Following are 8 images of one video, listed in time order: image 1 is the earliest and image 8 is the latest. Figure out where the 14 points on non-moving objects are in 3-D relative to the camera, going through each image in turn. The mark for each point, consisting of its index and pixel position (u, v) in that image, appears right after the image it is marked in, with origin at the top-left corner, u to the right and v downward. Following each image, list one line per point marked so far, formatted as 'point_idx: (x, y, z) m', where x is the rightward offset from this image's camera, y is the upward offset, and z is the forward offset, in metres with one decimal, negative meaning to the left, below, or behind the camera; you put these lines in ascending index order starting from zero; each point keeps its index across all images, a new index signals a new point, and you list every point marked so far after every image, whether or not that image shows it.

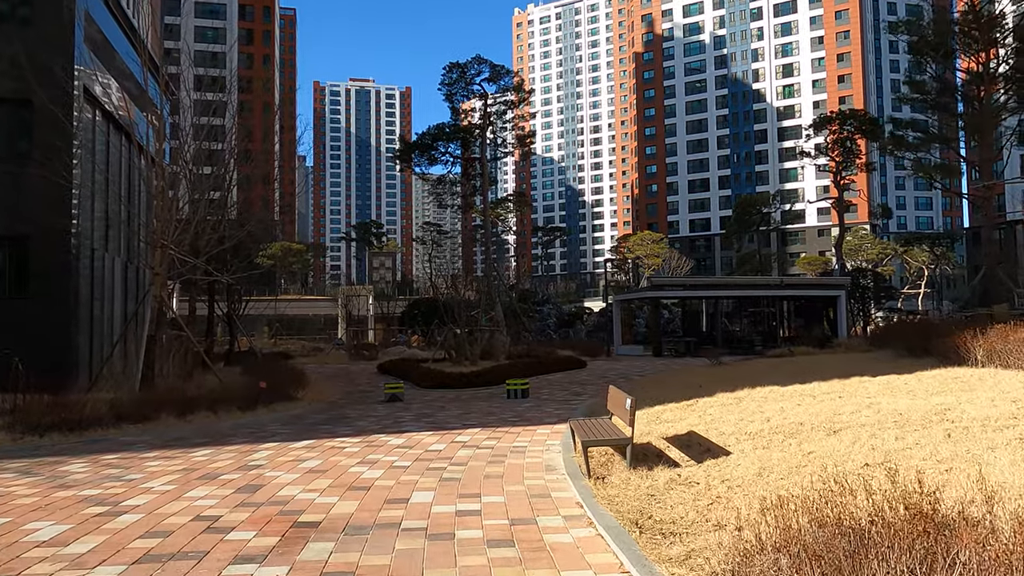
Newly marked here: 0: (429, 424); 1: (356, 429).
0: (-1.0, -1.7, +9.8) m
1: (-1.9, -1.7, +9.5) m
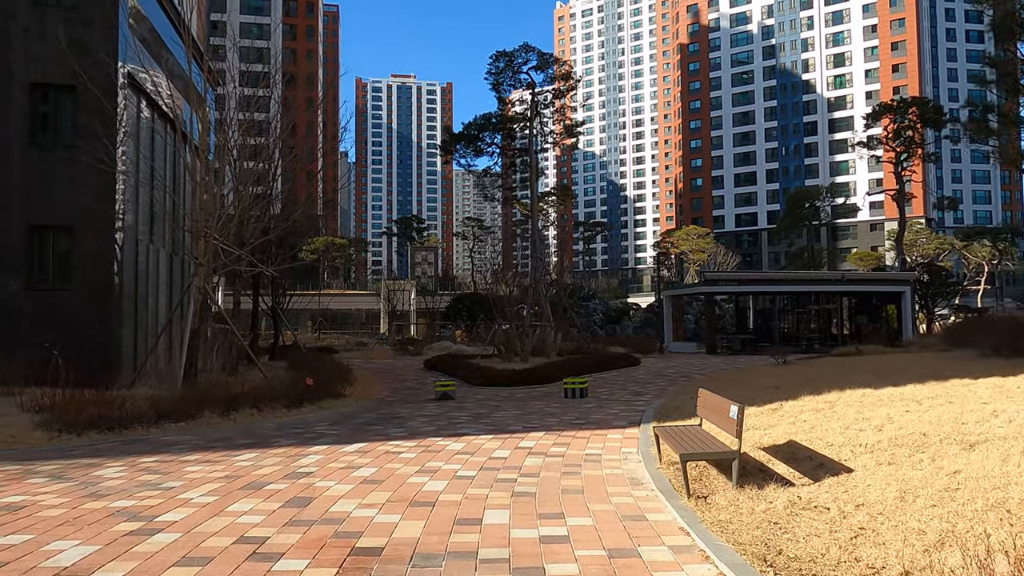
0: (-0.3, -1.6, +9.1) m
1: (-1.2, -1.6, +8.8) m
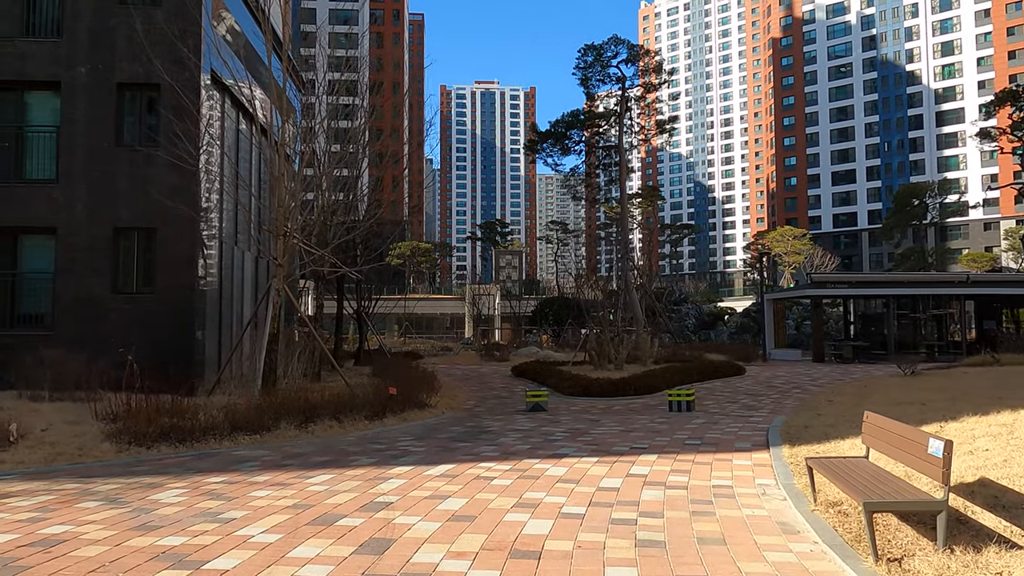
0: (+0.8, -1.6, +8.0) m
1: (-0.1, -1.7, +7.8) m
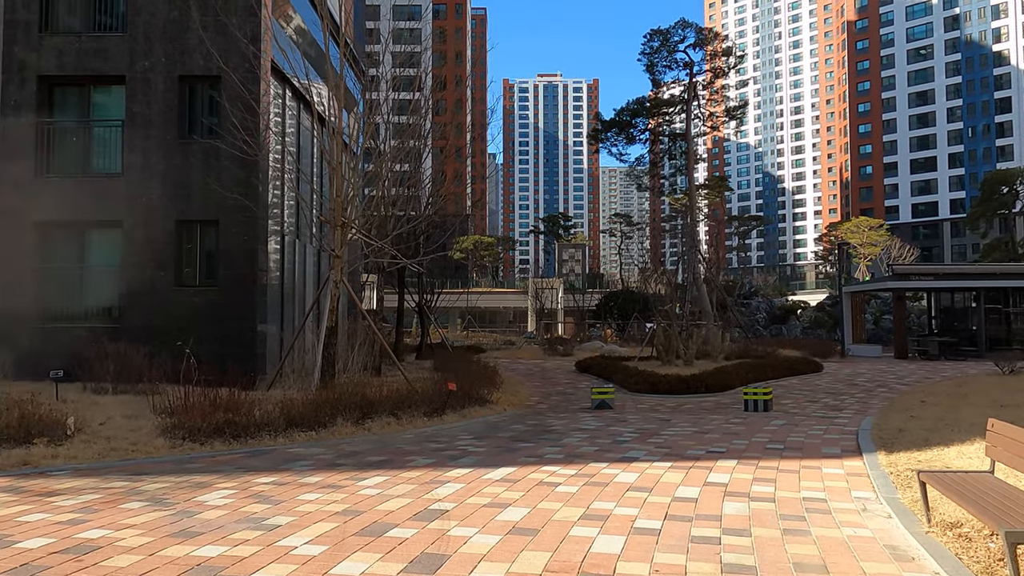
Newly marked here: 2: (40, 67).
0: (+1.4, -1.5, +7.4) m
1: (+0.5, -1.6, +7.3) m
2: (-8.0, +3.8, +13.1) m
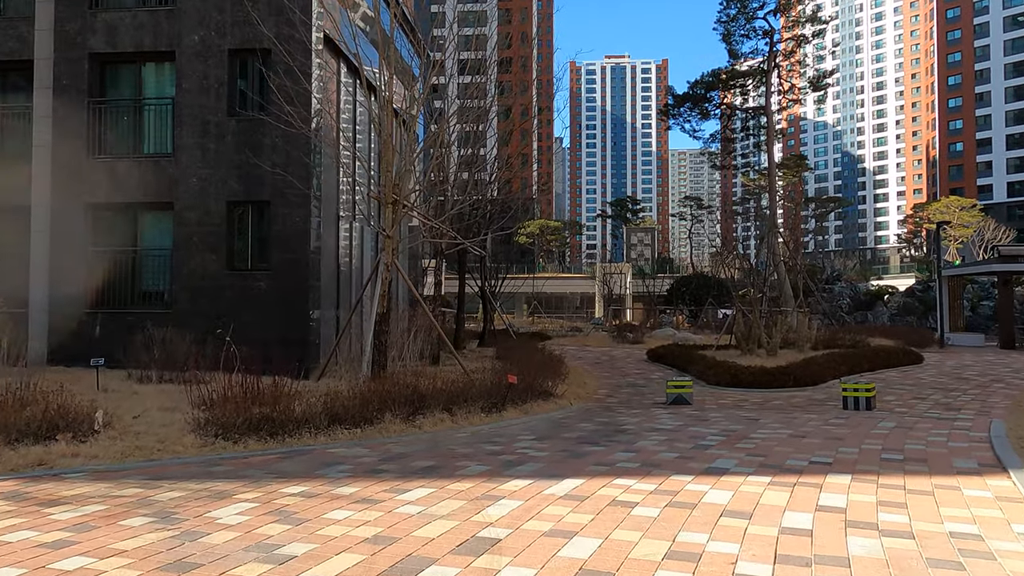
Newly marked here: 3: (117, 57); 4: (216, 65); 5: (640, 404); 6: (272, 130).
0: (+2.0, -1.4, +6.3) m
1: (+1.1, -1.4, +6.3) m
2: (-7.0, +4.0, +12.7) m
3: (-6.6, +3.9, +12.8) m
4: (-4.8, +3.6, +12.4) m
5: (+1.7, -1.6, +10.4) m
6: (-3.8, +2.5, +12.3) m
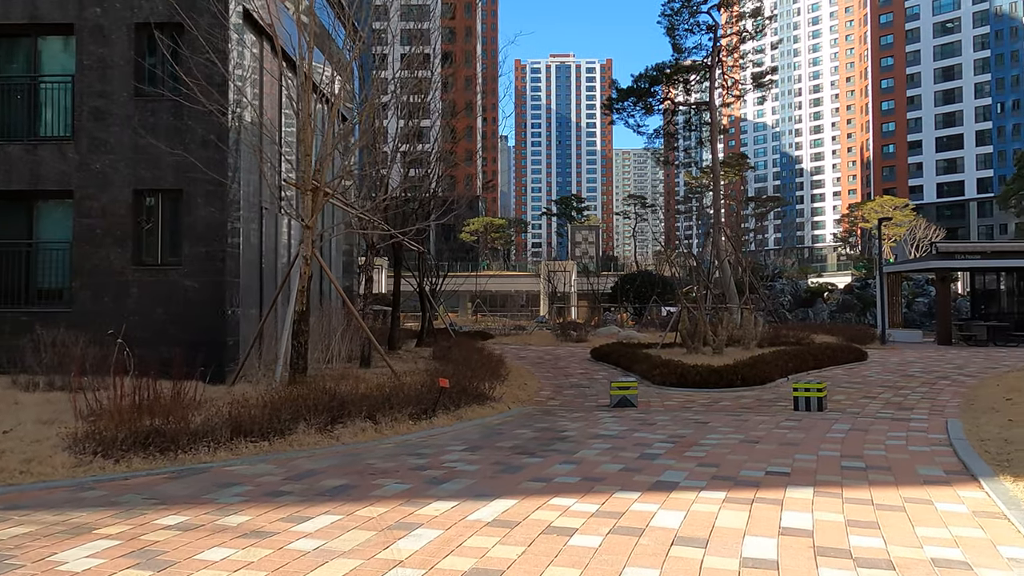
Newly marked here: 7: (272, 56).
0: (+1.5, -1.3, +5.7) m
1: (+0.5, -1.4, +5.7) m
2: (-8.0, +4.1, +11.4) m
3: (-7.6, +3.9, +11.6) m
4: (-5.8, +3.7, +11.3) m
5: (+0.9, -1.5, +9.7) m
6: (-4.8, +2.6, +11.3) m
7: (-4.2, +4.0, +13.2) m
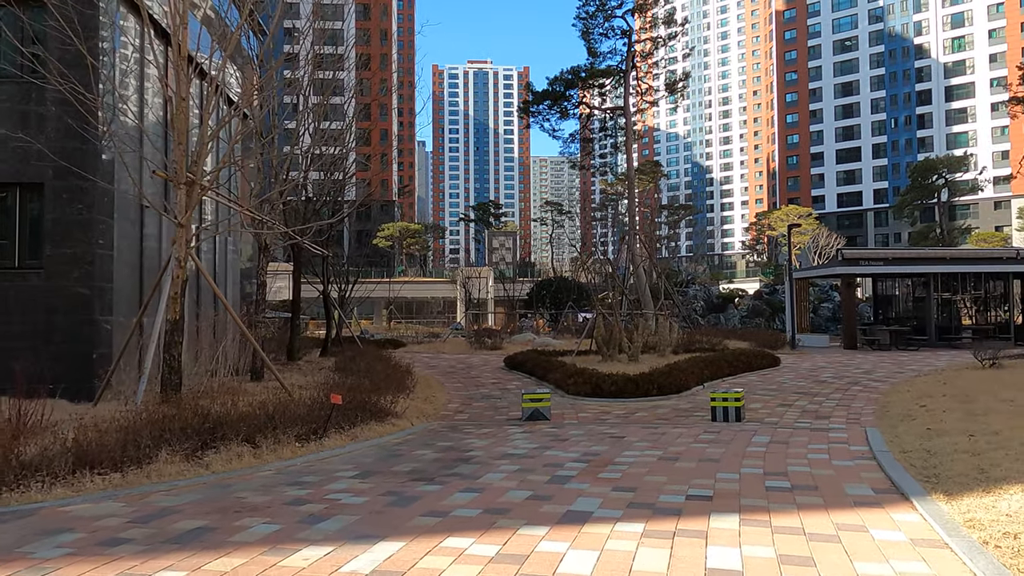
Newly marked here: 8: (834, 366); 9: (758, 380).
0: (+0.7, -1.4, +5.2) m
1: (-0.2, -1.4, +5.0) m
2: (-9.2, +4.0, +9.9) m
3: (-8.9, +3.8, +10.1) m
4: (-7.0, +3.6, +10.0) m
5: (-0.2, -1.6, +9.1) m
6: (-6.1, +2.5, +10.0) m
7: (-5.6, +3.9, +12.0) m
8: (+6.5, -1.6, +15.4) m
9: (+4.1, -1.5, +13.0) m
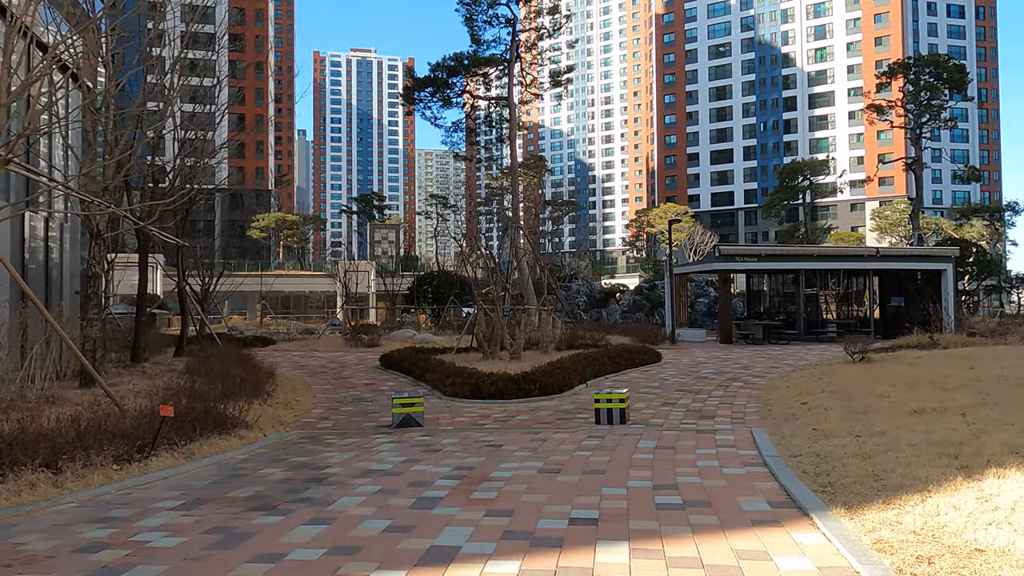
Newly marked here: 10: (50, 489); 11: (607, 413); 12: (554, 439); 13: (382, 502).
0: (-0.1, -1.3, +4.5) m
1: (-1.0, -1.3, +4.2) m
2: (-10.6, +4.1, +7.6) m
3: (-10.3, +3.9, +7.8) m
4: (-8.5, +3.7, +8.0) m
5: (-1.6, -1.5, +8.2) m
6: (-7.5, +2.6, +8.2) m
7: (-7.4, +4.0, +10.3) m
8: (+4.1, -1.5, +15.5) m
9: (+2.1, -1.5, +12.7) m
10: (-3.1, -1.4, +5.2) m
11: (+1.0, -1.3, +8.1) m
12: (+0.4, -1.4, +7.3) m
13: (-0.8, -1.4, +4.9) m
